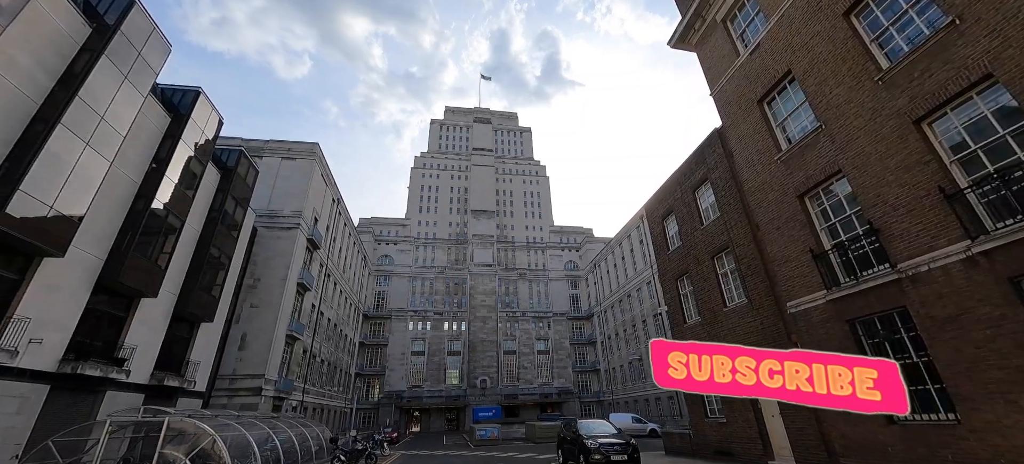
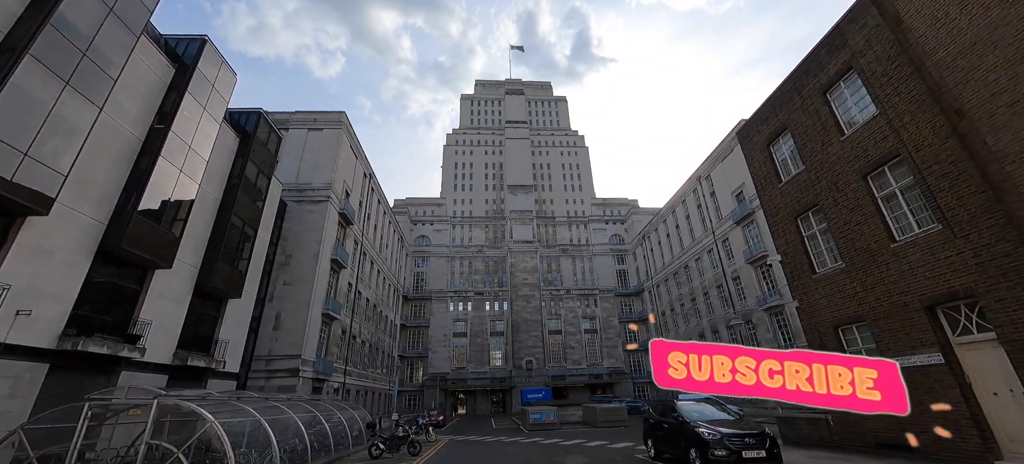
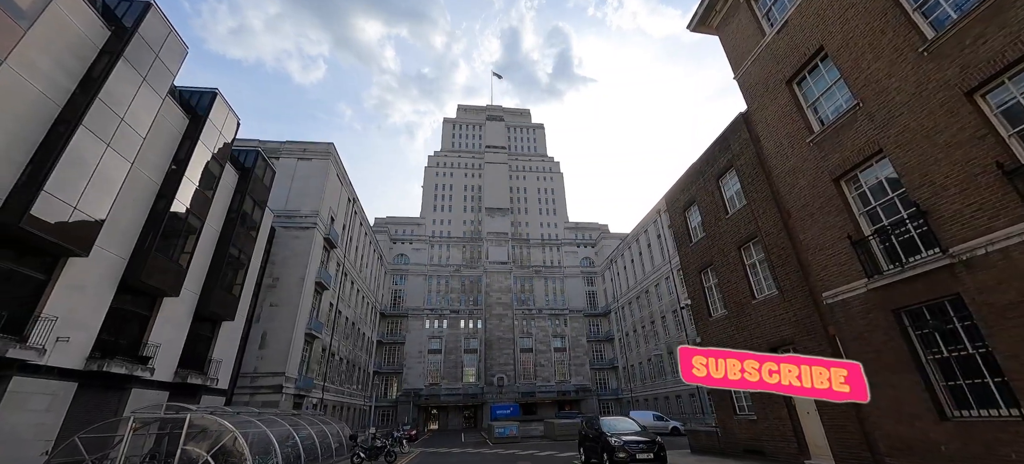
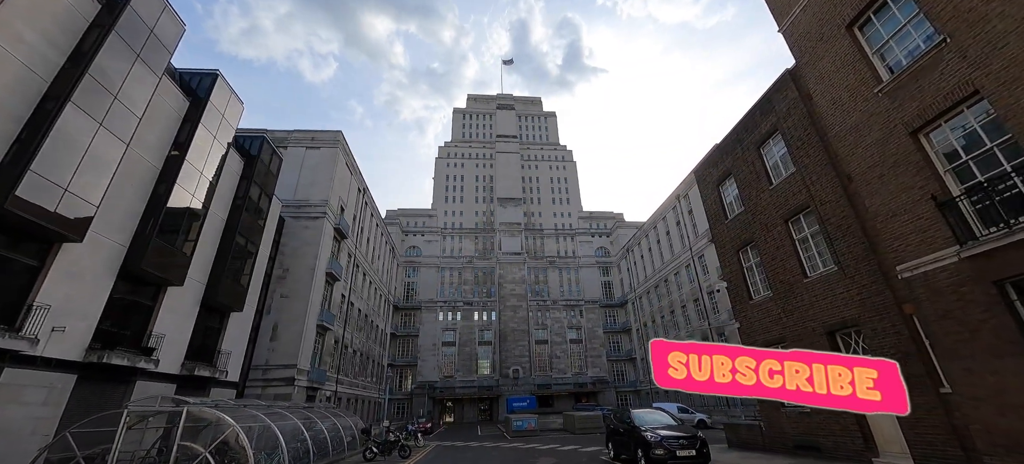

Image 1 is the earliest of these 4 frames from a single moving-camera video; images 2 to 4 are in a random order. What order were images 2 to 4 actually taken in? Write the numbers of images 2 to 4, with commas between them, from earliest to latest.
3, 4, 2
